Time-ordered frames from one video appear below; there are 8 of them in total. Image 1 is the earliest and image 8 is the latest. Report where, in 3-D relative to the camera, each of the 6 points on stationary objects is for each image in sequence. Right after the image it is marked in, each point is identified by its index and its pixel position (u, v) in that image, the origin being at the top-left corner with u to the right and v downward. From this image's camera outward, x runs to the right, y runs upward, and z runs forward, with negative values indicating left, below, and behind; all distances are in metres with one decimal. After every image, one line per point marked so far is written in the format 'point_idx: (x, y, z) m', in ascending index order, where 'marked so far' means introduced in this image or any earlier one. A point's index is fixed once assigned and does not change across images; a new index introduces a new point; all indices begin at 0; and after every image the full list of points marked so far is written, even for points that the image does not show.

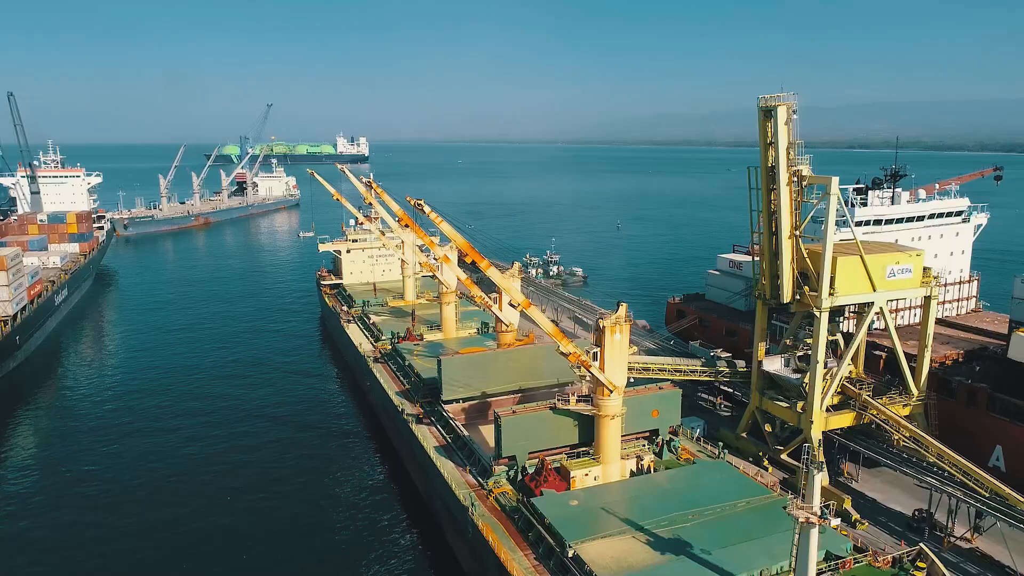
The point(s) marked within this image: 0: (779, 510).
0: (+6.9, -5.7, +18.7) m
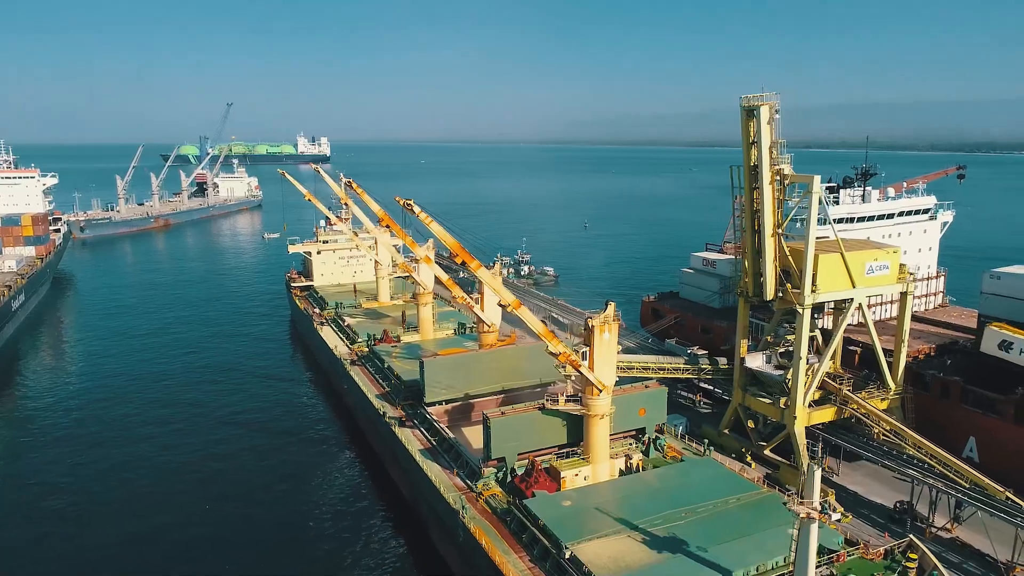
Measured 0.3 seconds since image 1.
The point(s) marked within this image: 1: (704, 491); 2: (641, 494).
0: (+6.7, -5.6, +18.9) m
1: (+5.2, -5.5, +19.6) m
2: (+3.5, -5.6, +19.6) m
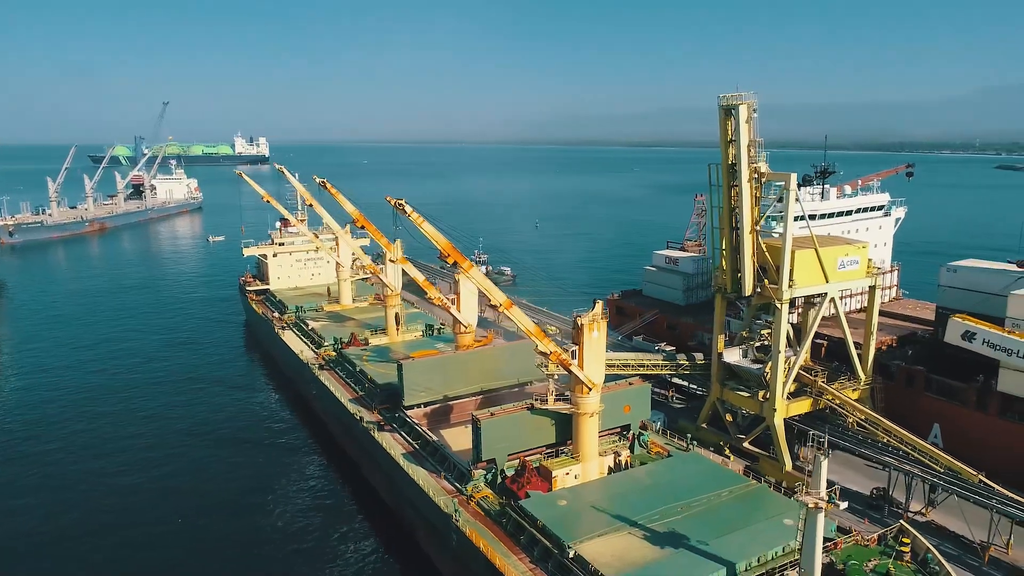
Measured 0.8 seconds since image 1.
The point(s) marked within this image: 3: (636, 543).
0: (+6.6, -5.5, +19.2) m
1: (+5.1, -5.4, +19.9) m
2: (+3.3, -5.5, +19.7) m
3: (+2.9, -6.0, +17.1) m
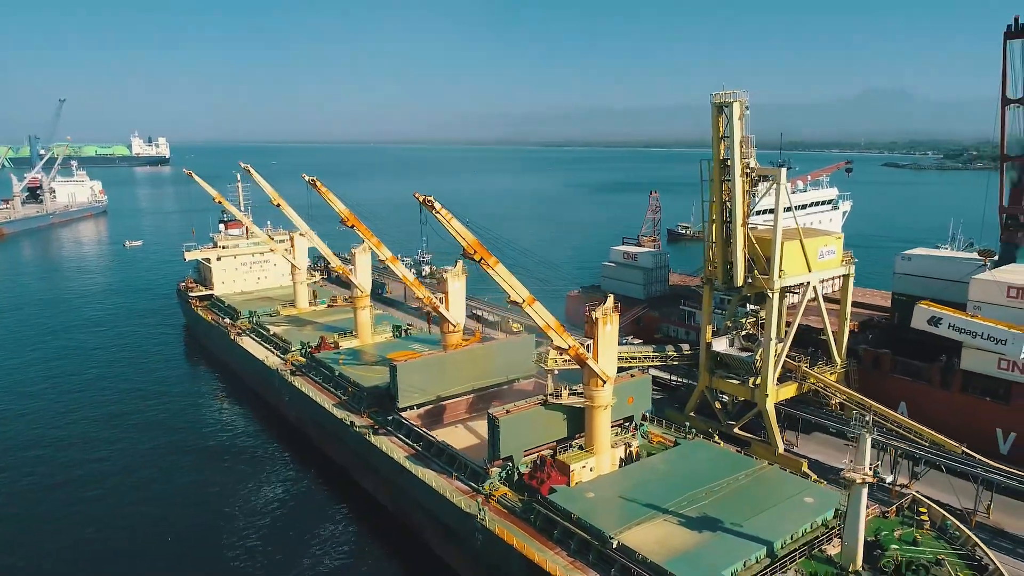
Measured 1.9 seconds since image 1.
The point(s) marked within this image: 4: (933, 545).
0: (+7.3, -5.2, +20.0) m
1: (+5.7, -5.2, +20.5) m
2: (+4.0, -5.3, +20.1) m
3: (+3.9, -5.8, +17.5) m
4: (+9.4, -5.7, +16.2) m
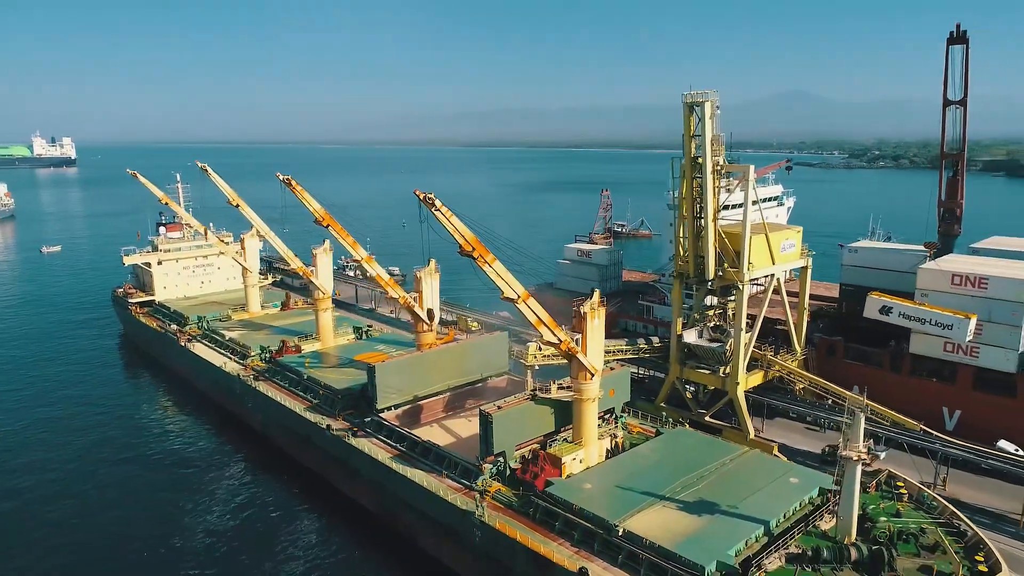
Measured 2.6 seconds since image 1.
0: (+7.2, -5.0, +21.0) m
1: (+5.5, -5.0, +21.3) m
2: (+3.8, -5.1, +20.7) m
3: (+4.1, -5.6, +18.1) m
4: (+9.6, -5.4, +17.4) m
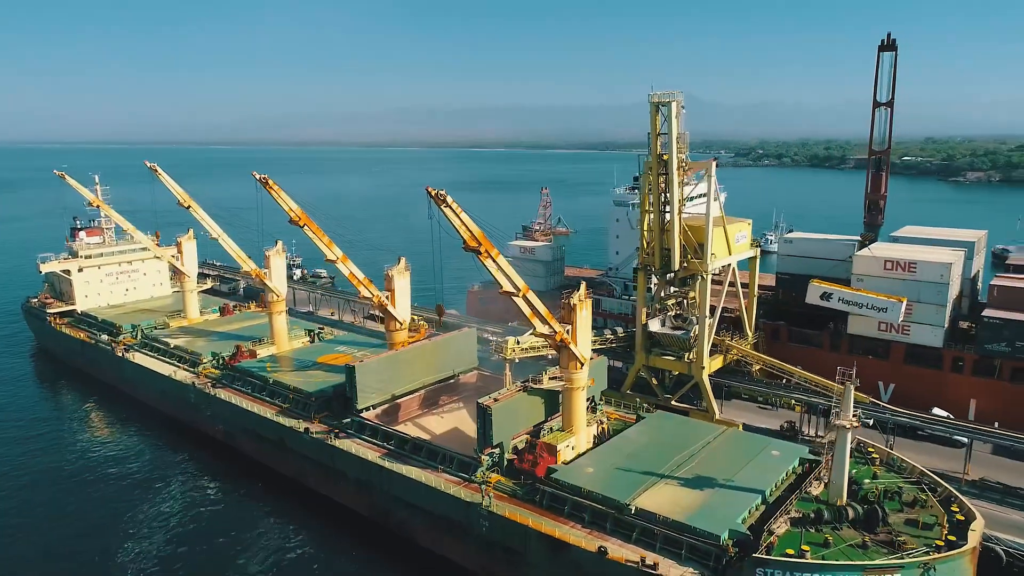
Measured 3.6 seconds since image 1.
0: (+7.1, -4.6, +22.4) m
1: (+5.4, -4.6, +22.5) m
2: (+3.8, -4.8, +21.7) m
3: (+4.4, -5.3, +19.1) m
4: (+10.0, -5.0, +19.2) m
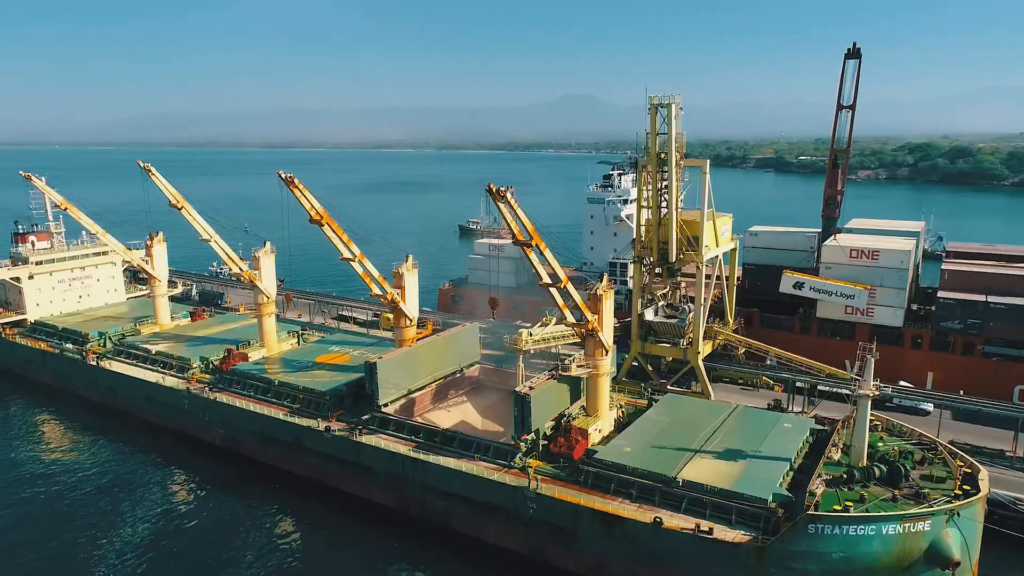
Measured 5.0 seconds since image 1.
0: (+8.0, -4.2, +24.3) m
1: (+6.3, -4.3, +24.2) m
2: (+4.9, -4.5, +23.2) m
3: (+5.8, -5.0, +20.7) m
4: (+11.3, -4.5, +21.5) m
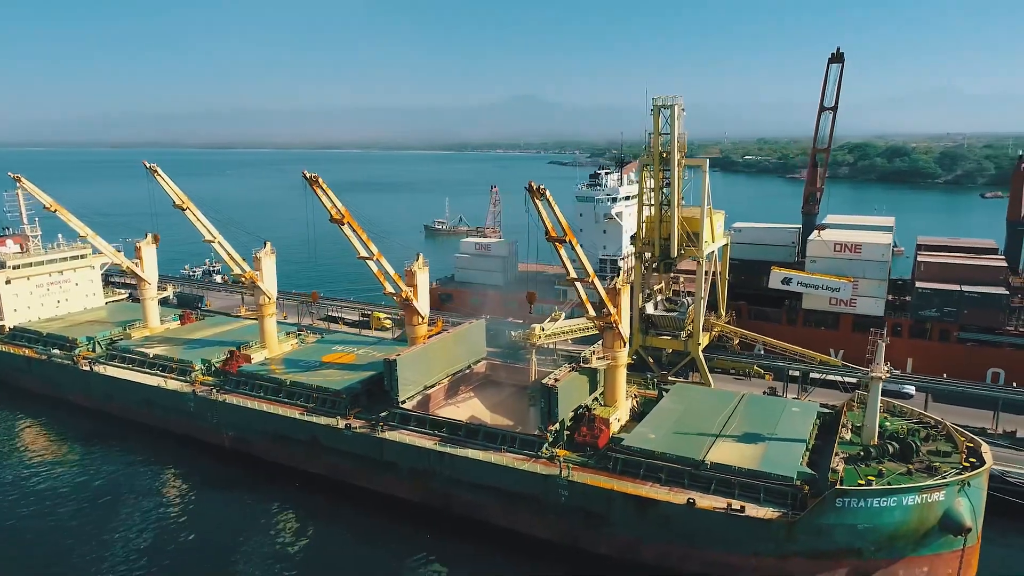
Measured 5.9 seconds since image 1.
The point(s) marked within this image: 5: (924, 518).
0: (+8.7, -3.9, +25.6) m
1: (+7.0, -4.0, +25.3) m
2: (+5.7, -4.3, +24.2) m
3: (+6.8, -4.7, +21.8) m
4: (+12.2, -4.2, +23.0) m
5: (+10.8, -6.0, +19.1) m
